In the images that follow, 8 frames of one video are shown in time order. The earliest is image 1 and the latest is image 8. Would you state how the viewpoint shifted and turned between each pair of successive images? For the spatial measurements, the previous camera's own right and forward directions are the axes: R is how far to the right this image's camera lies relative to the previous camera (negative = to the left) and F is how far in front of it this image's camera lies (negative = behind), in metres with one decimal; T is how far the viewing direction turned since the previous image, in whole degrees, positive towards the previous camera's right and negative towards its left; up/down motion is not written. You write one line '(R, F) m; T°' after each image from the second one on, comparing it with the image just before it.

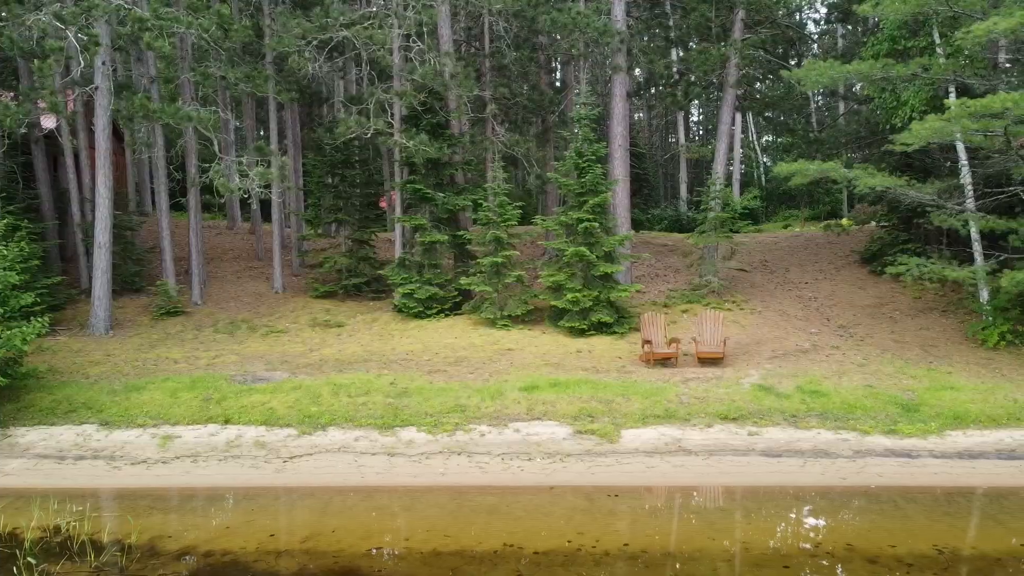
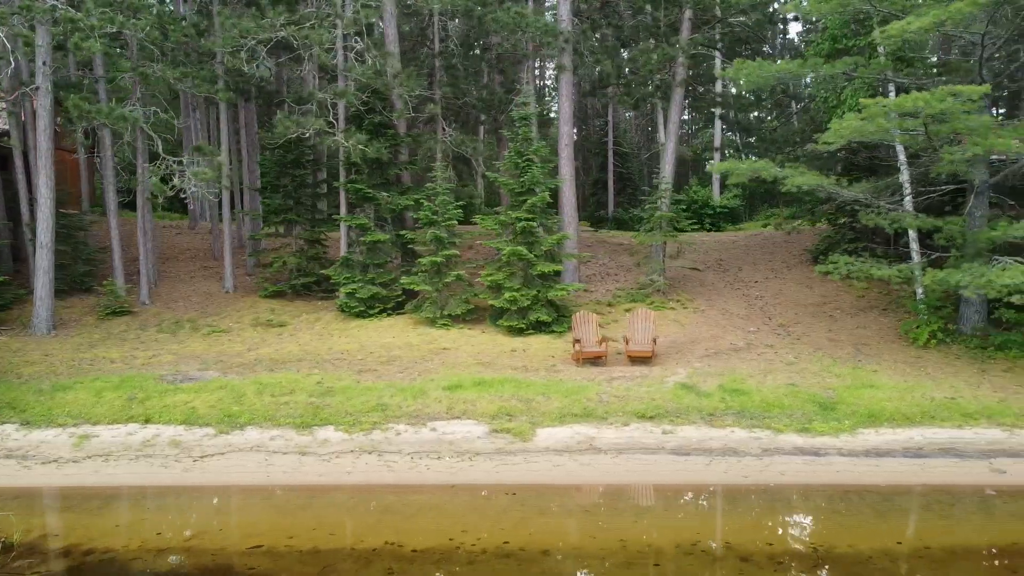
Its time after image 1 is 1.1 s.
(+0.6, 0.0) m; 0°
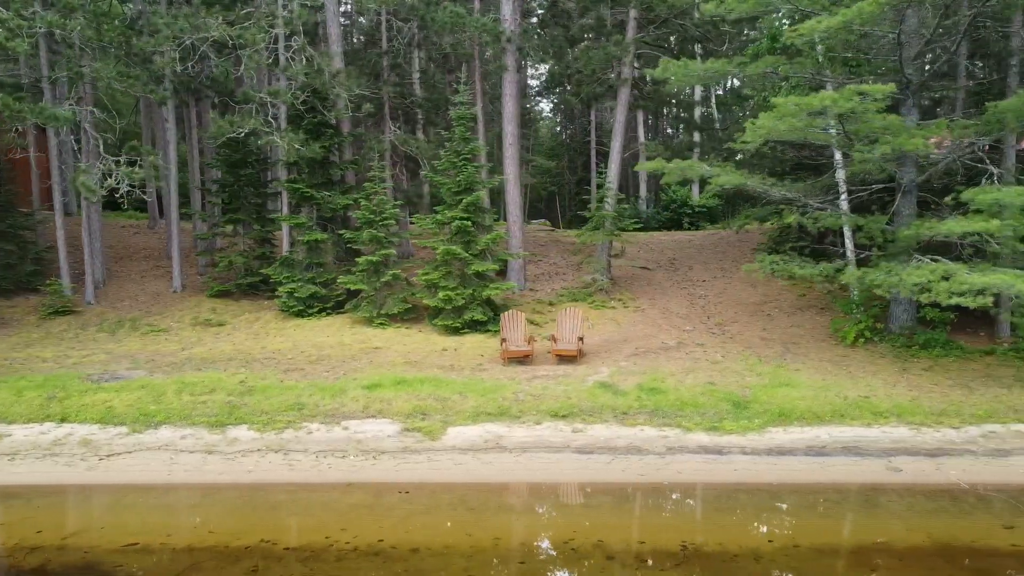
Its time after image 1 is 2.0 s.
(+0.7, 0.0) m; 0°
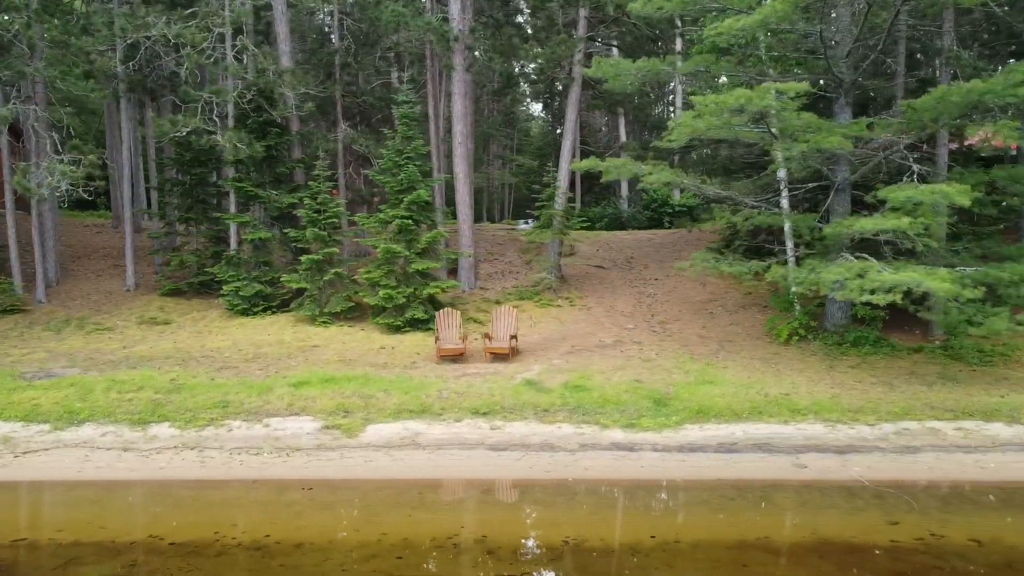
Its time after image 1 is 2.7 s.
(+0.6, 0.0) m; 0°
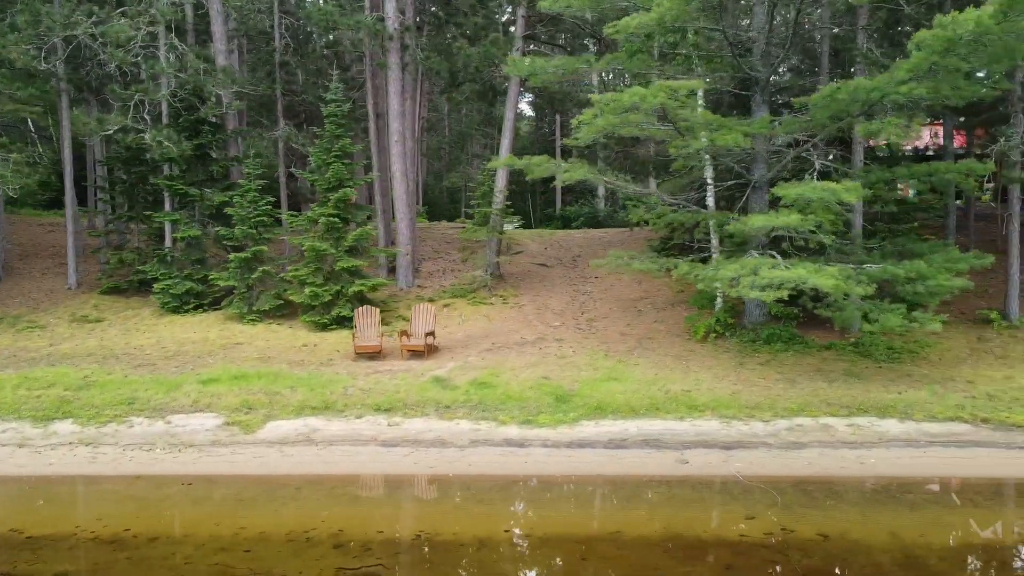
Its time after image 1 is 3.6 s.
(+0.8, 0.0) m; 0°
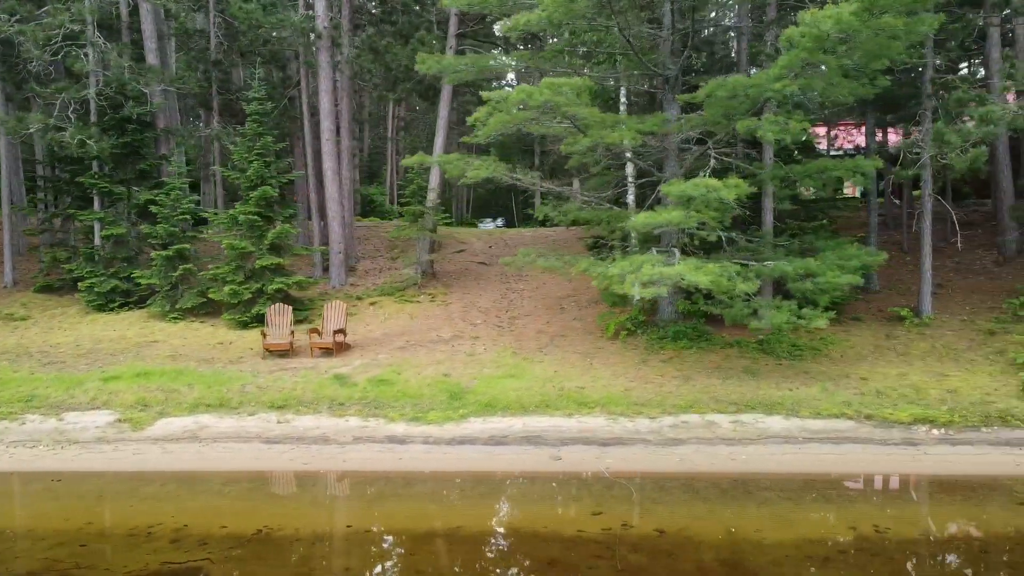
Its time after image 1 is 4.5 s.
(+0.8, 0.0) m; 0°
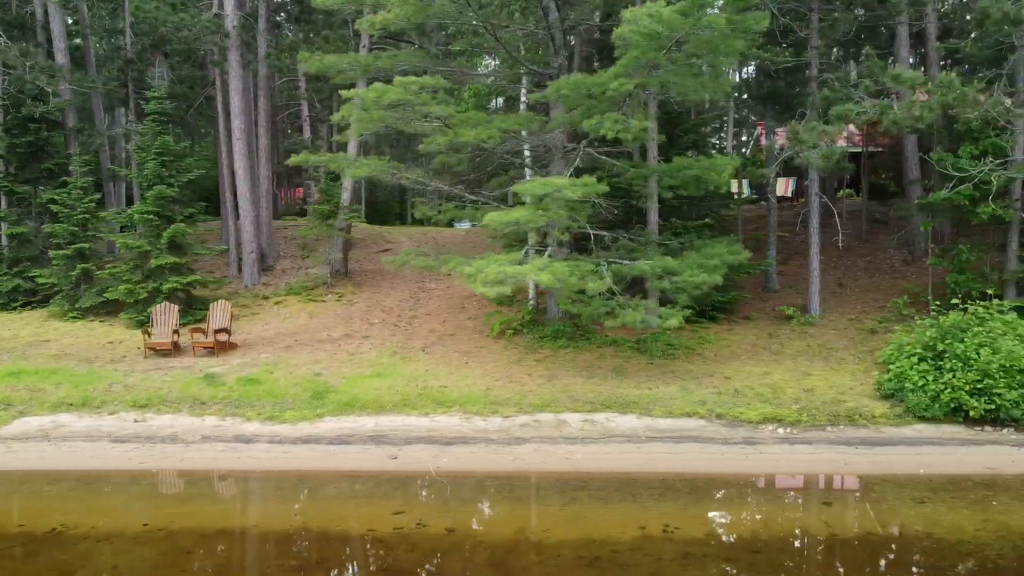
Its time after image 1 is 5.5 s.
(+1.1, 0.0) m; 0°
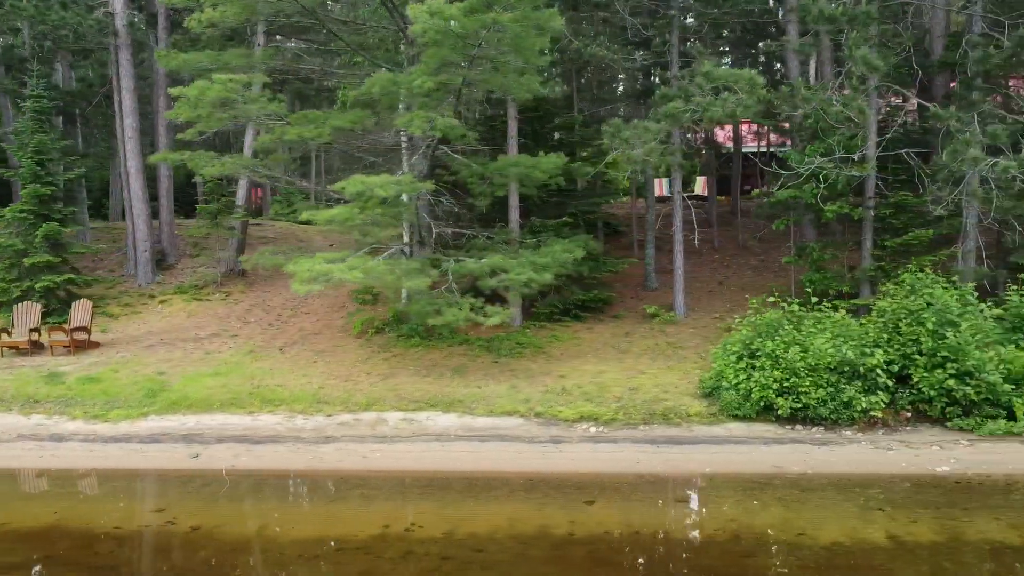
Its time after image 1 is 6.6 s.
(+1.3, 0.0) m; 0°
